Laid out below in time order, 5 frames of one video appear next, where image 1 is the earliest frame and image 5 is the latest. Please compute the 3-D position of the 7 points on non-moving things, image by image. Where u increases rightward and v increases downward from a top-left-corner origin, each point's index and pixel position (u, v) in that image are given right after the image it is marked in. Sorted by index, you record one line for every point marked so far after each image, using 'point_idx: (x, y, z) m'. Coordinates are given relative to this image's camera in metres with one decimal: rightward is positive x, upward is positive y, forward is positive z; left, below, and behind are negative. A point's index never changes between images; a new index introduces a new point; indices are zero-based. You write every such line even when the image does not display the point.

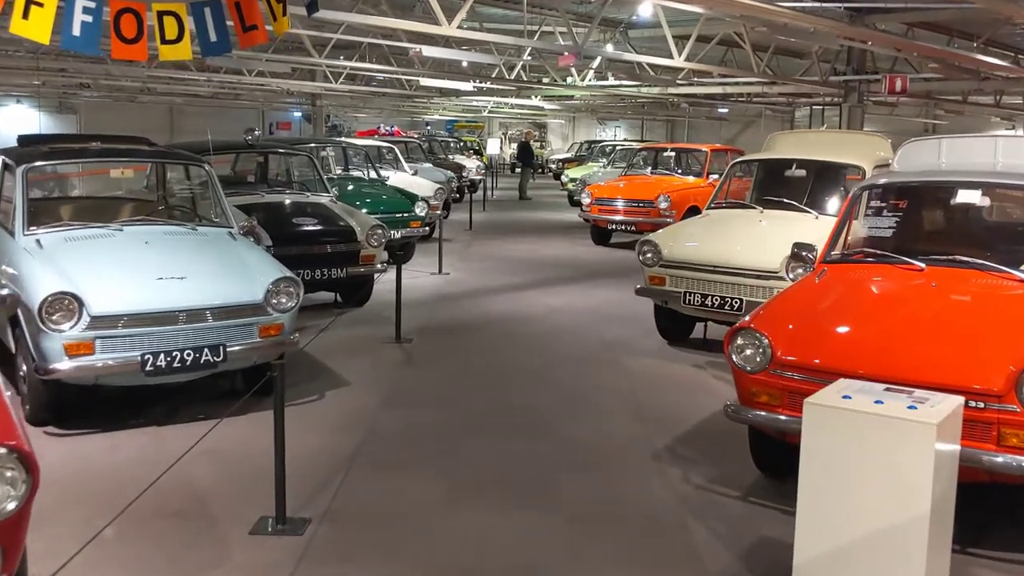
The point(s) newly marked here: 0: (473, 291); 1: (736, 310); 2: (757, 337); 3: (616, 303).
0: (-0.4, 0.0, +8.4) m
1: (+1.4, -0.1, +5.7) m
2: (+1.0, -0.2, +3.6) m
3: (+0.9, -0.1, +7.8) m
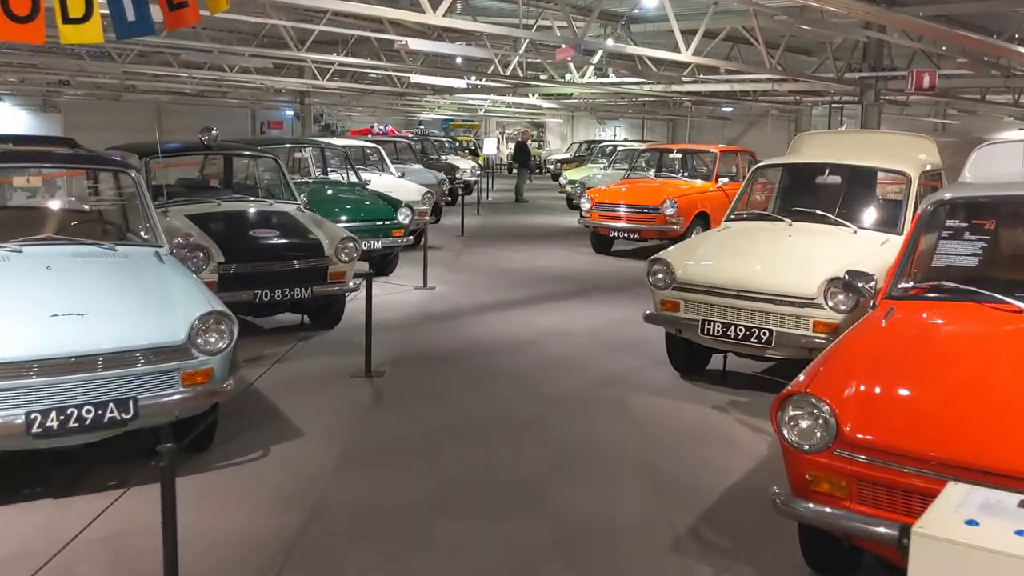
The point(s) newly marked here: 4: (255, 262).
0: (-0.4, -0.2, +7.5) m
1: (+1.3, -0.3, +4.9) m
2: (+0.9, -0.3, +2.8) m
3: (+0.8, -0.3, +7.0) m
4: (-1.7, +0.2, +6.0) m
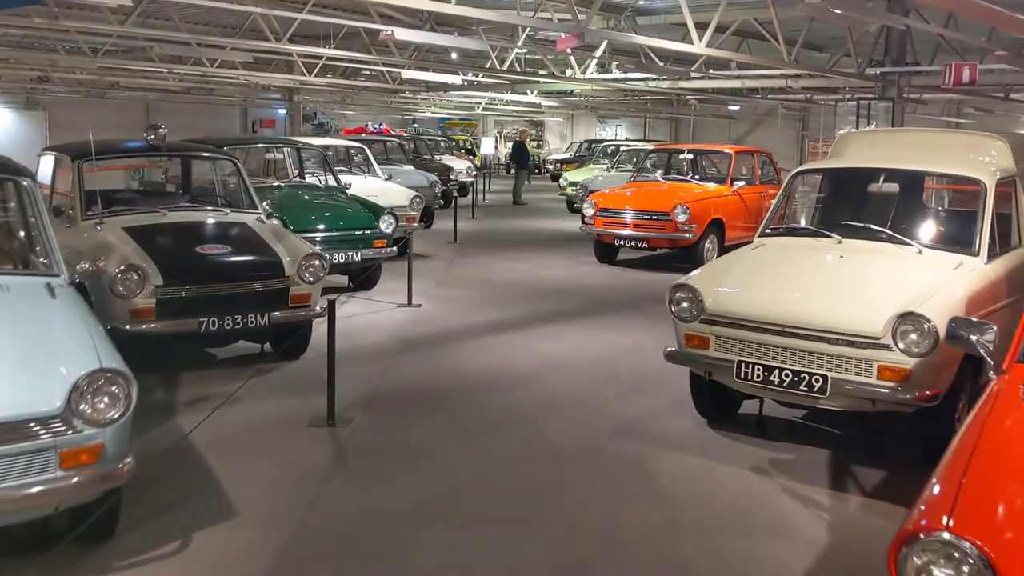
0: (-0.5, -0.3, +6.6) m
1: (+1.3, -0.4, +3.9) m
2: (+0.9, -0.5, +1.8) m
3: (+0.8, -0.4, +6.0) m
4: (-1.7, 0.0, +5.1) m
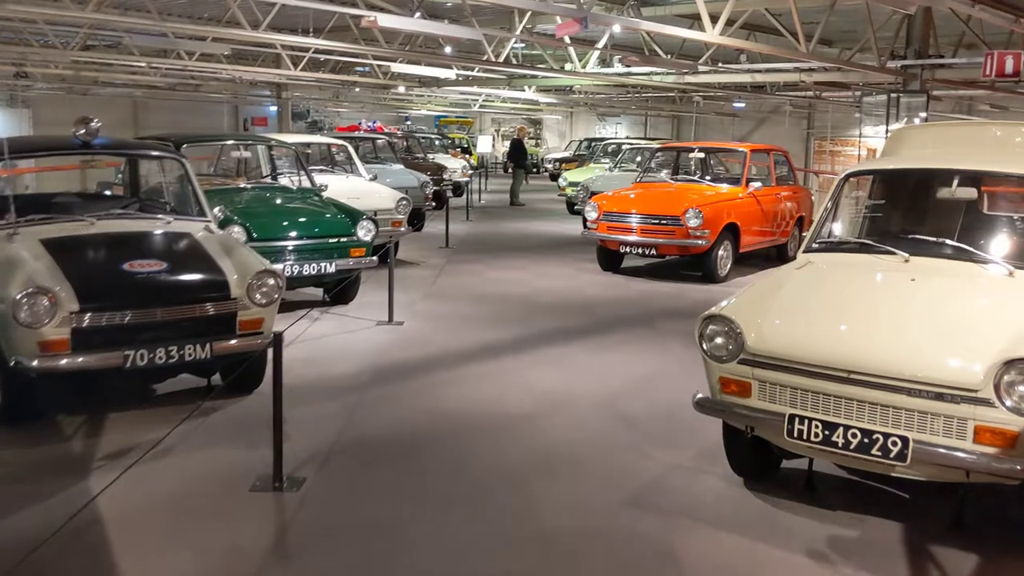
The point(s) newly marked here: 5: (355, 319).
0: (-0.5, -0.4, +5.7) m
1: (+1.2, -0.6, +3.1) m
2: (+0.8, -0.6, +0.9) m
3: (+0.7, -0.6, +5.2) m
4: (-1.7, -0.1, +4.2) m
5: (-1.1, -0.2, +6.8) m
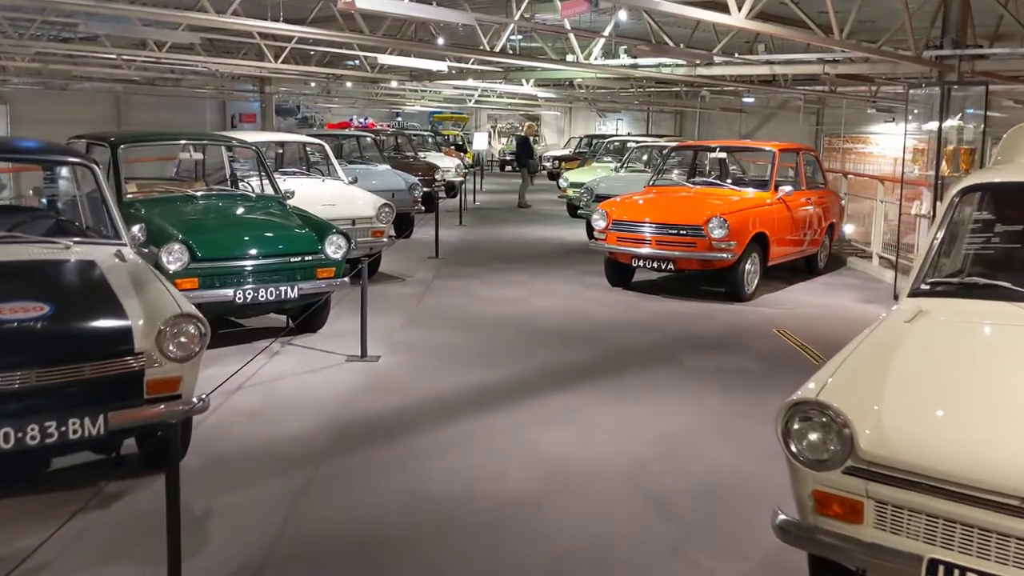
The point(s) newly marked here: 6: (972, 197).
0: (-0.5, -0.6, +4.6) m
1: (+1.2, -0.7, +2.0) m
2: (+0.8, -0.8, -0.1) m
3: (+0.7, -0.7, +4.1) m
4: (-1.7, -0.3, +3.1) m
5: (-1.2, -0.4, +5.7) m
6: (+1.7, +0.4, +3.5) m
